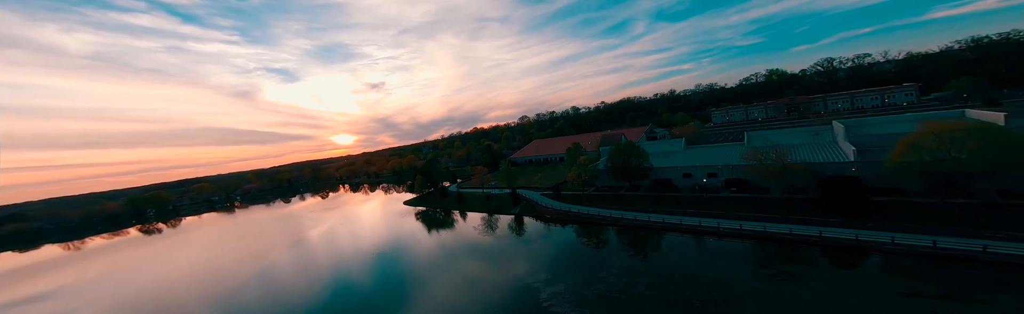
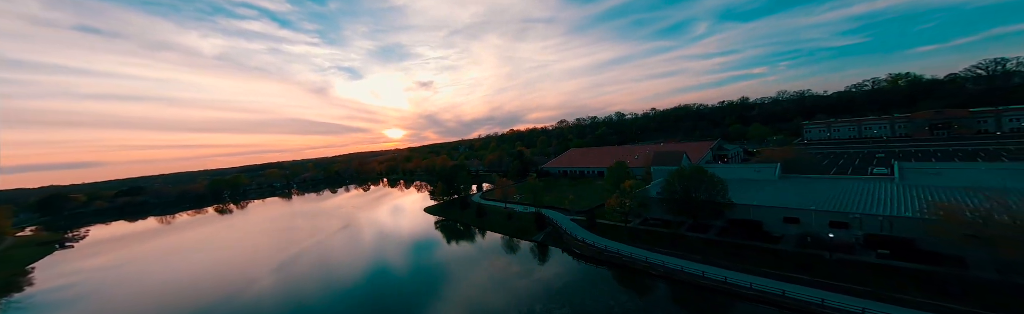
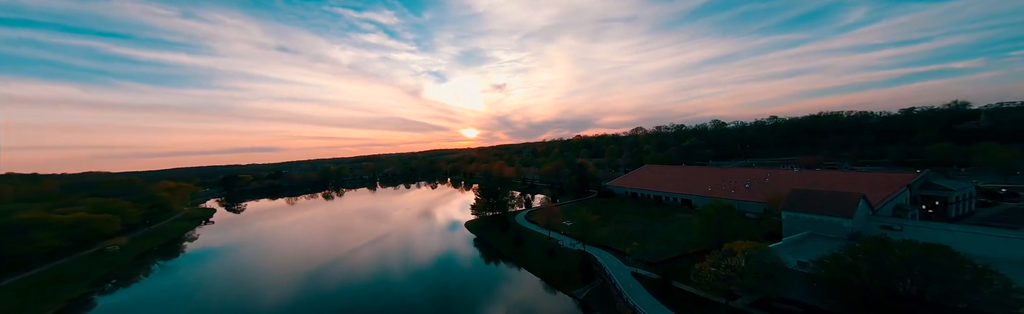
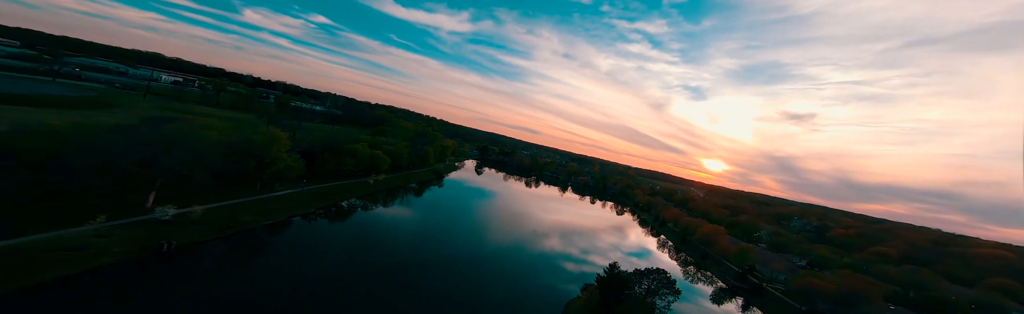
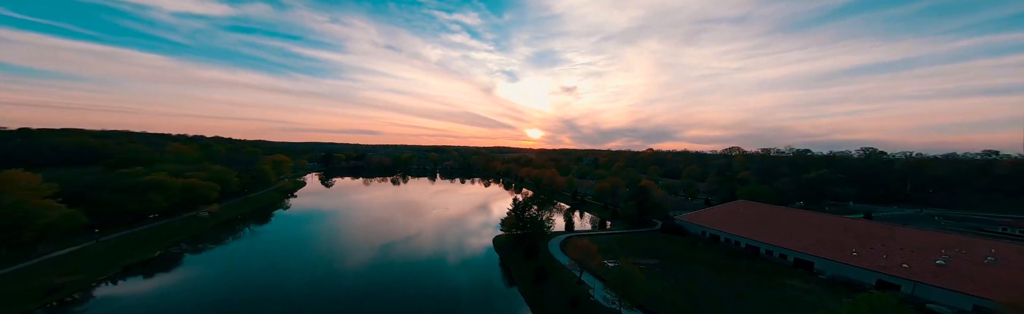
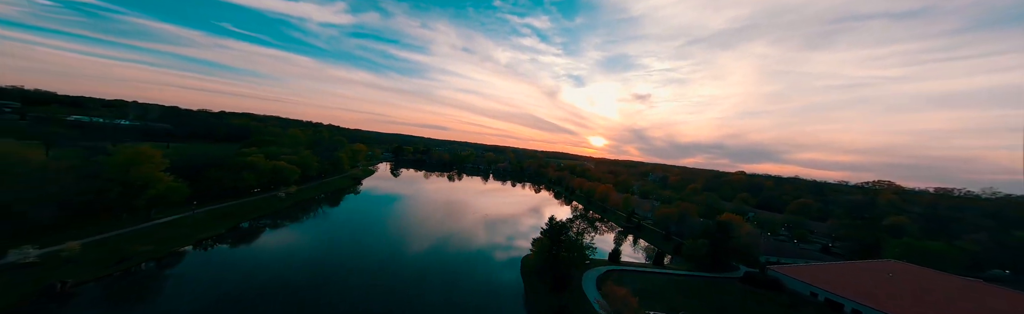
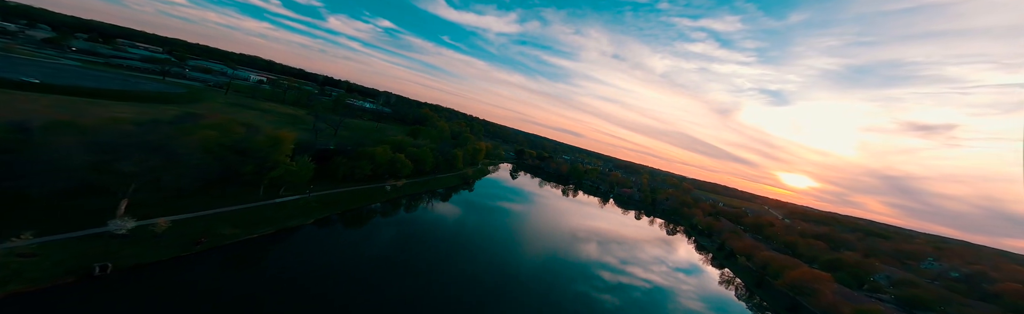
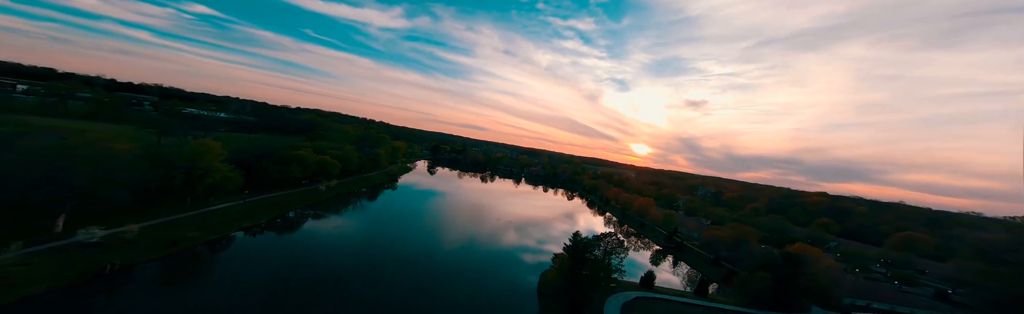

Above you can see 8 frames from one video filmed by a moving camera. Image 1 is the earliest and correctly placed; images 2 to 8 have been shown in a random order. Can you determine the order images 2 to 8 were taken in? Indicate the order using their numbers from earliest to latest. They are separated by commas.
2, 3, 5, 6, 8, 4, 7
